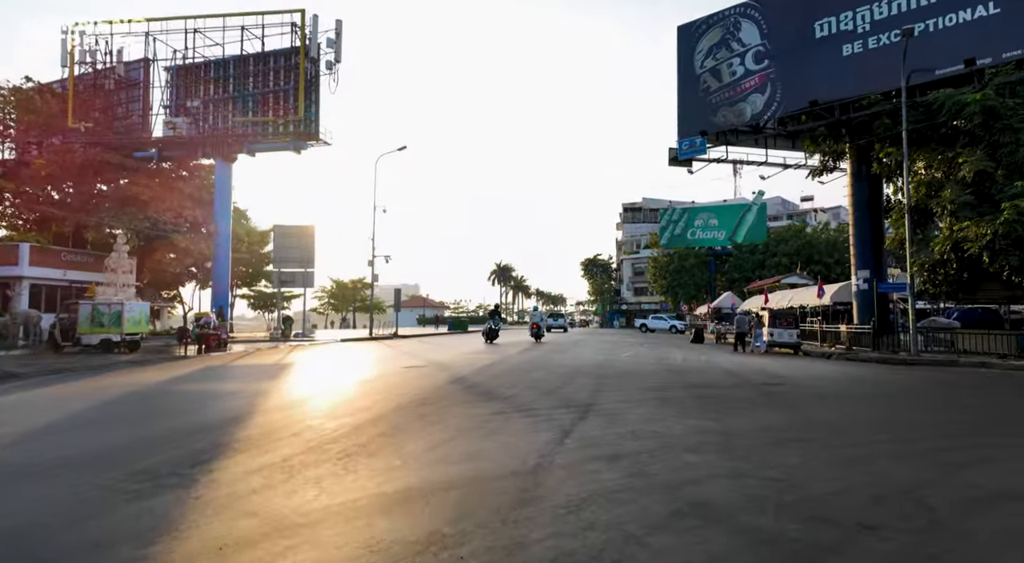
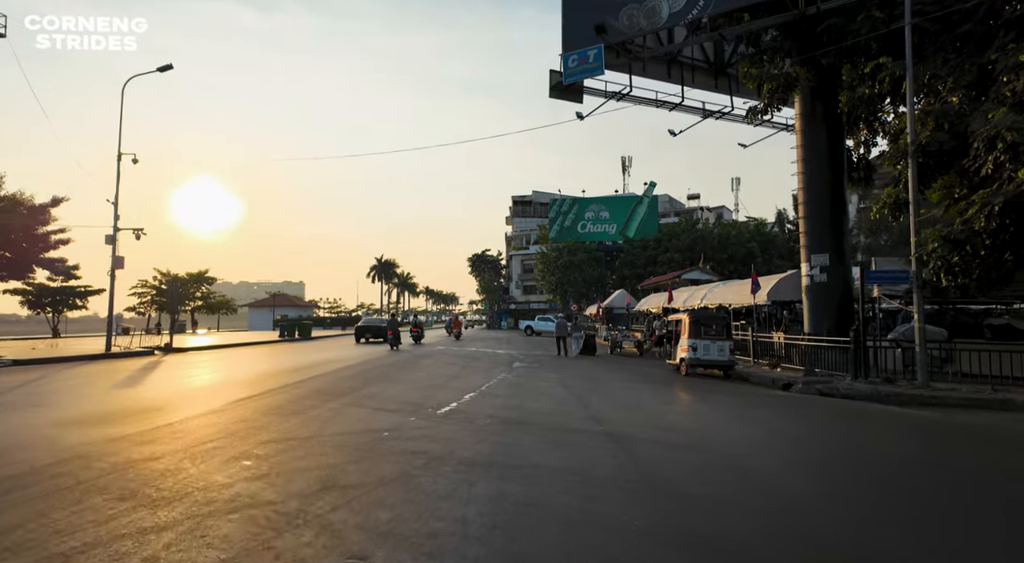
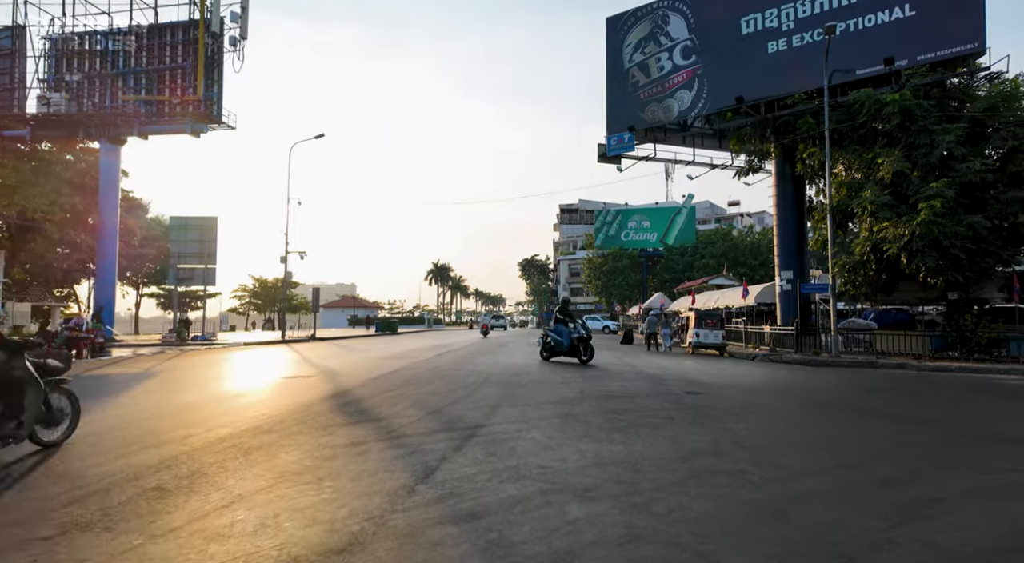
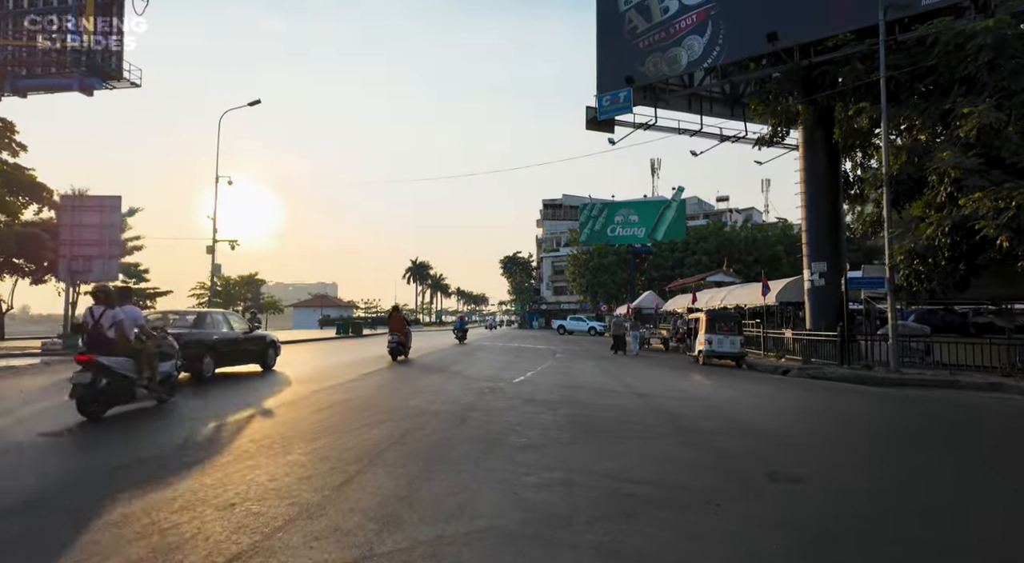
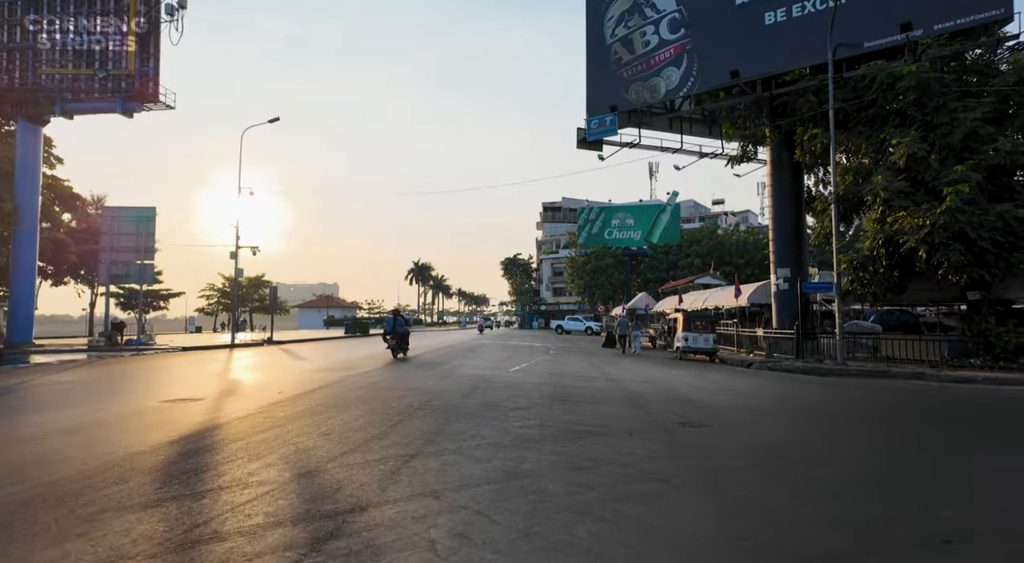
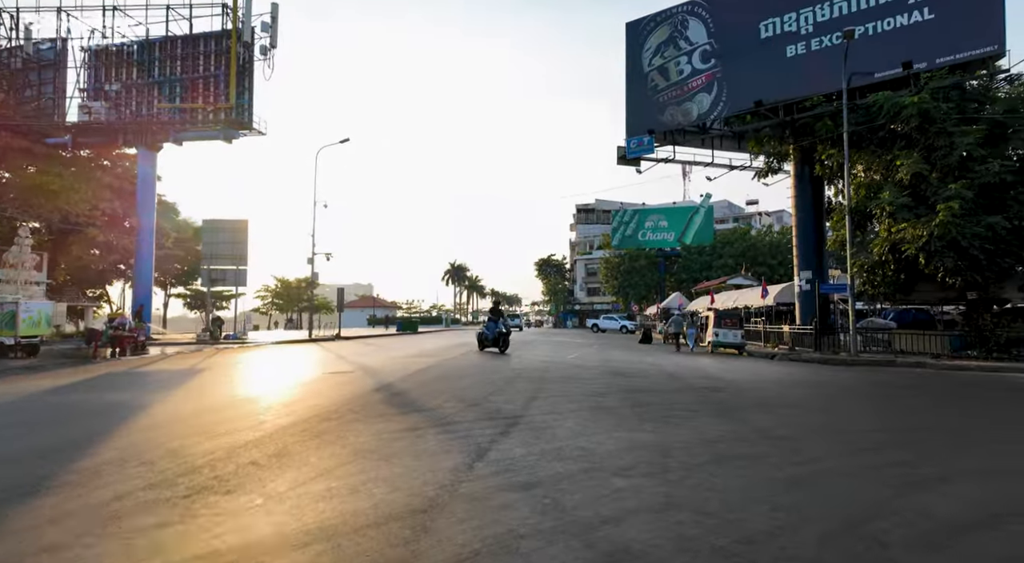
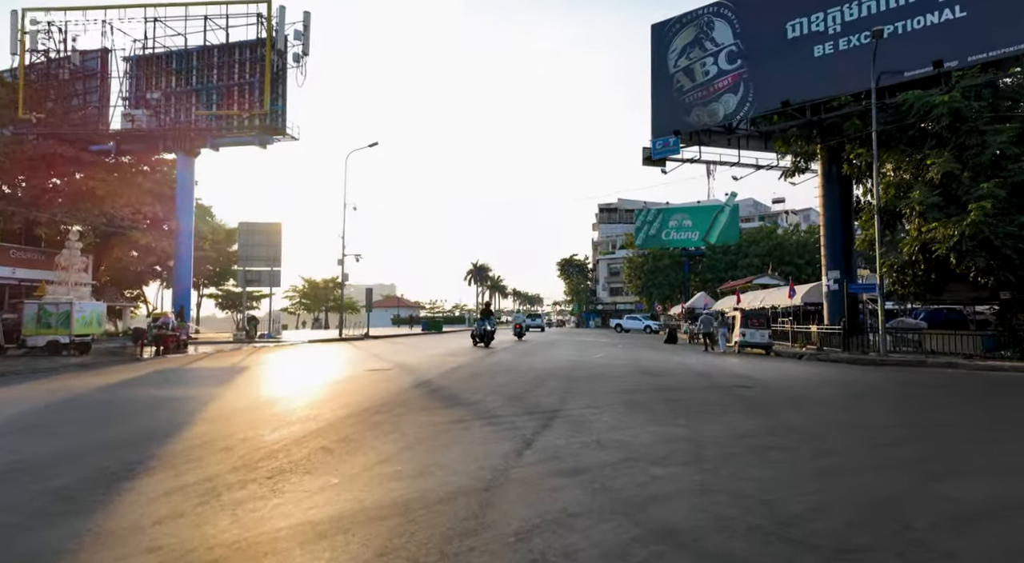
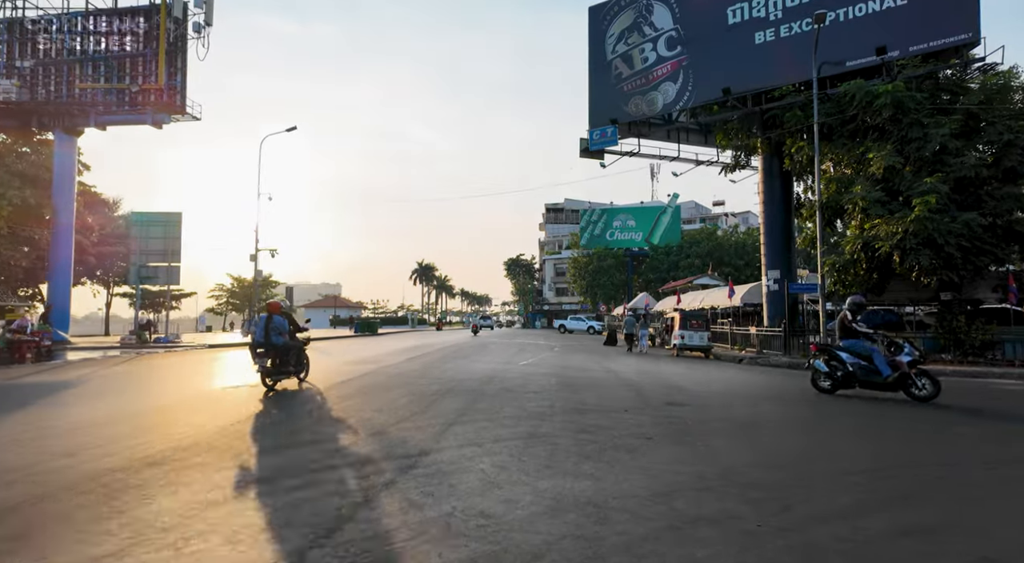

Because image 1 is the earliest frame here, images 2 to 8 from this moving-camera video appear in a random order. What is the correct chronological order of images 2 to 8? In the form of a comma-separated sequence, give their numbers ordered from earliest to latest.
7, 6, 3, 8, 5, 4, 2
